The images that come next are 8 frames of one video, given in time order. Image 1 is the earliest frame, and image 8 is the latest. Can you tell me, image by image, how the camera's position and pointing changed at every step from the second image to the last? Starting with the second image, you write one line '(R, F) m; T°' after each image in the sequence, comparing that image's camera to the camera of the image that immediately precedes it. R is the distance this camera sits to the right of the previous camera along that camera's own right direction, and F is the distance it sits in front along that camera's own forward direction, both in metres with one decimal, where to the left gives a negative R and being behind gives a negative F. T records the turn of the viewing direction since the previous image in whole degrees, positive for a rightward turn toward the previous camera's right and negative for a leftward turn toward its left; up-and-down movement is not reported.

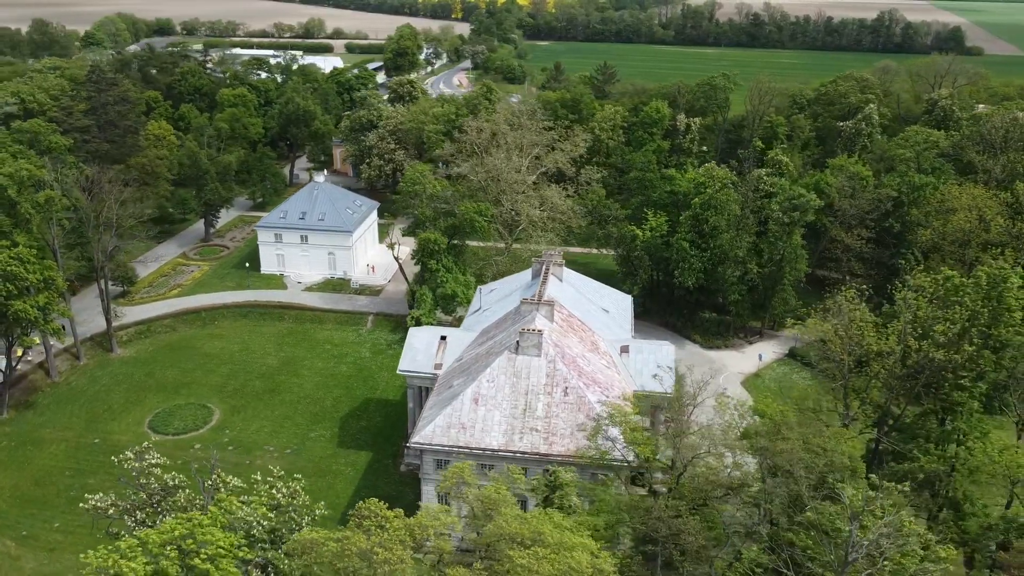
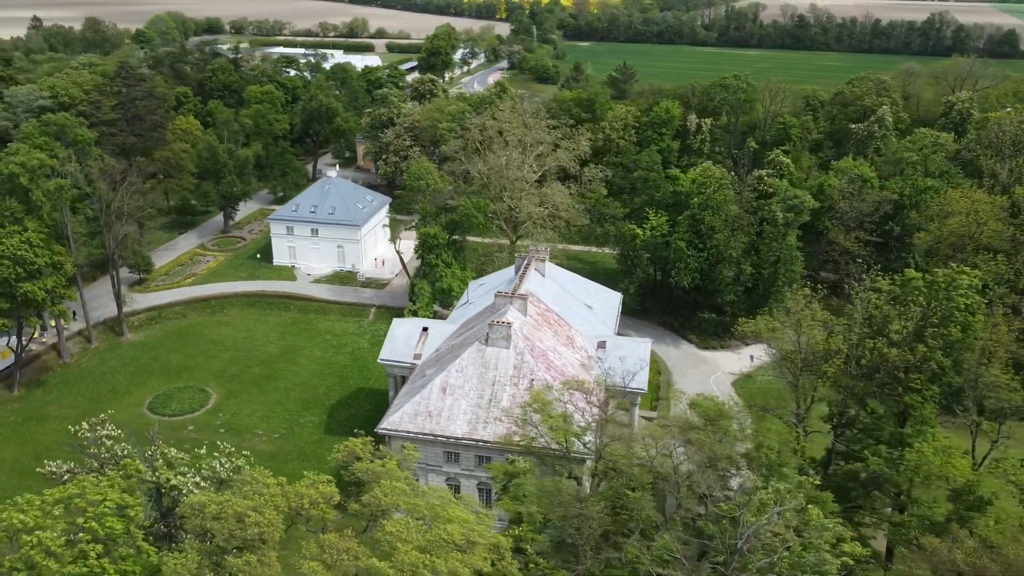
(+3.2, -0.5) m; -3°
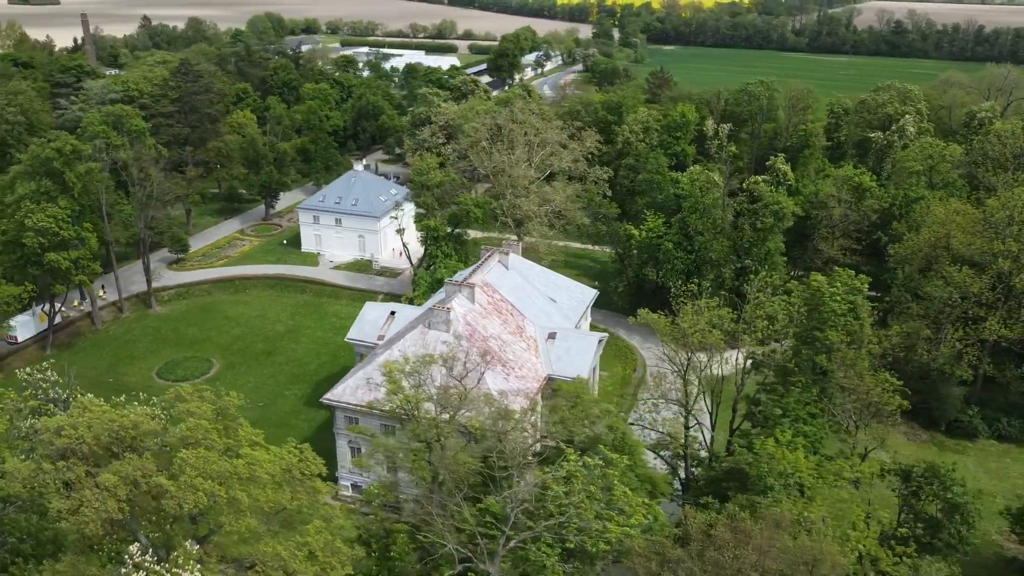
(+6.9, -1.7) m; -6°
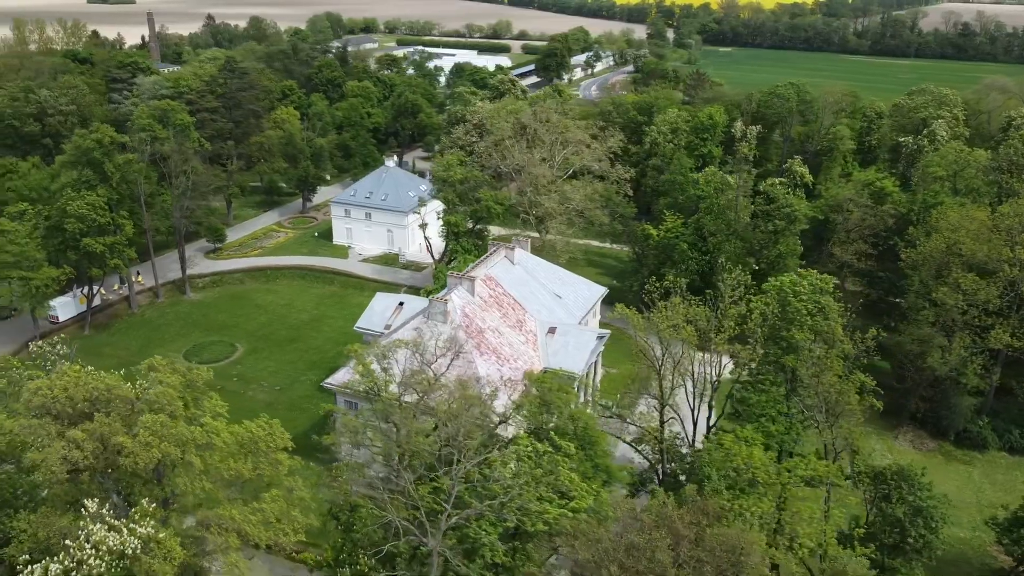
(+2.8, -0.8) m; -4°
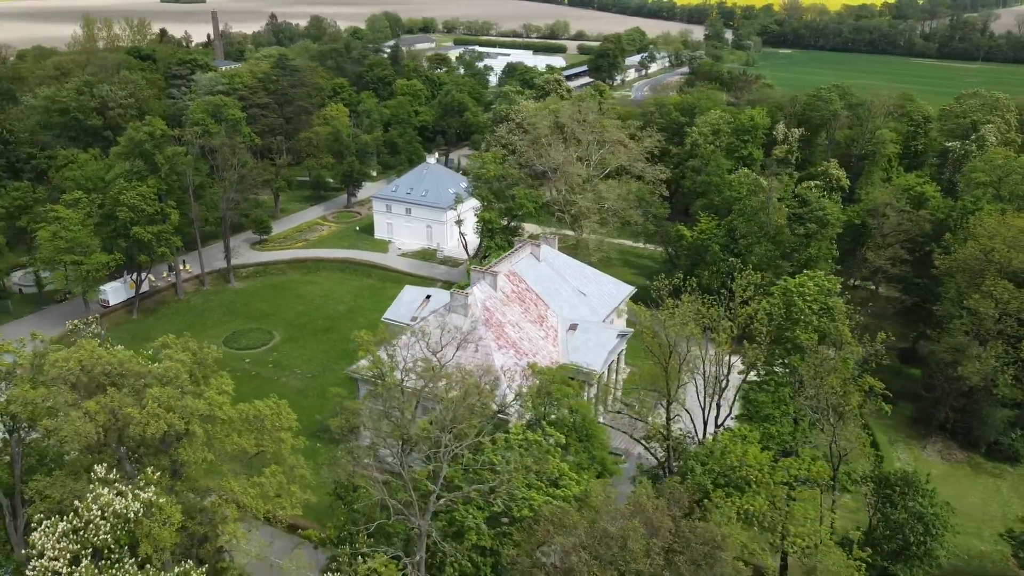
(+1.6, -0.5) m; -4°
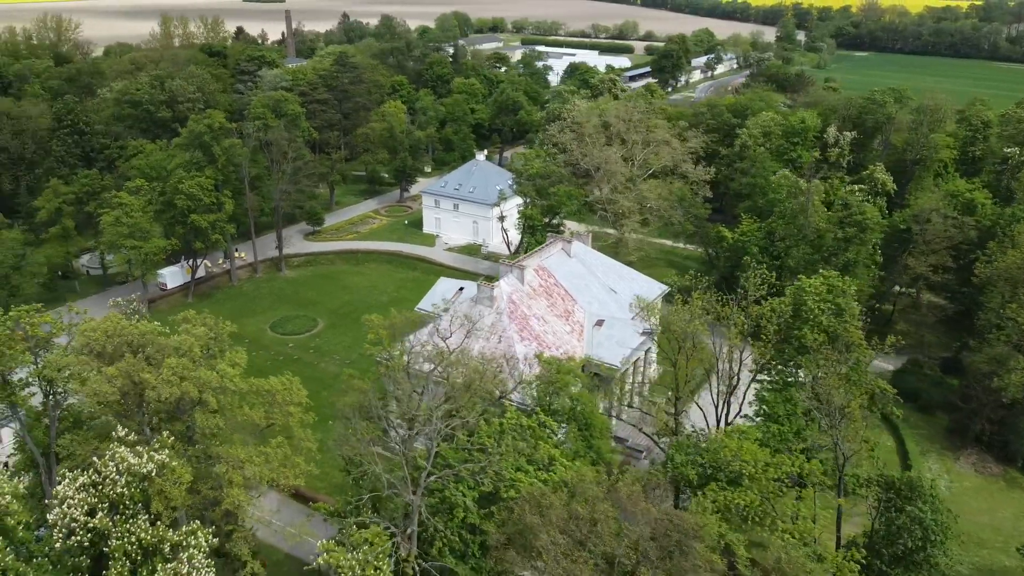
(+1.9, -0.6) m; -5°
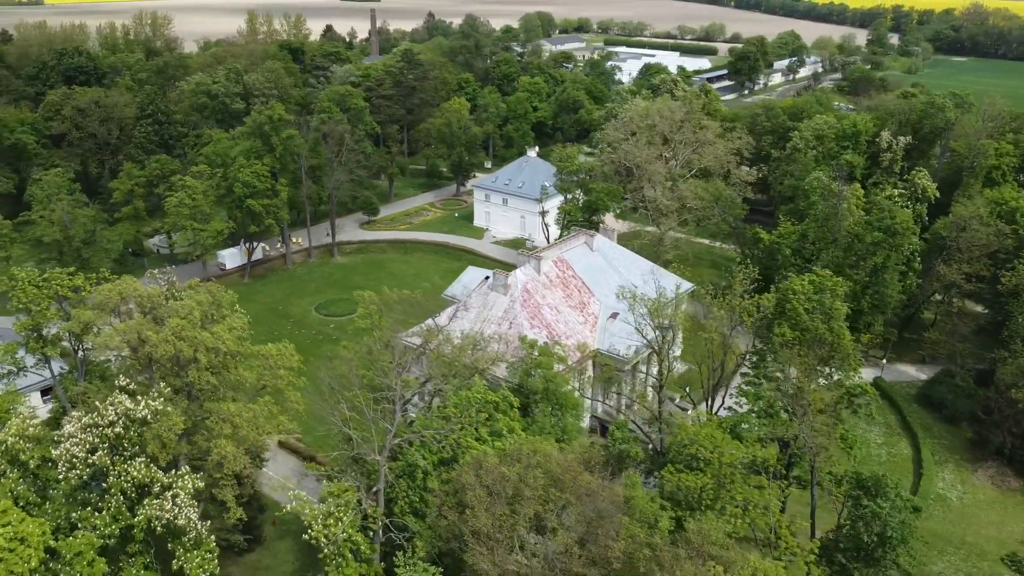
(+3.5, -1.2) m; -6°
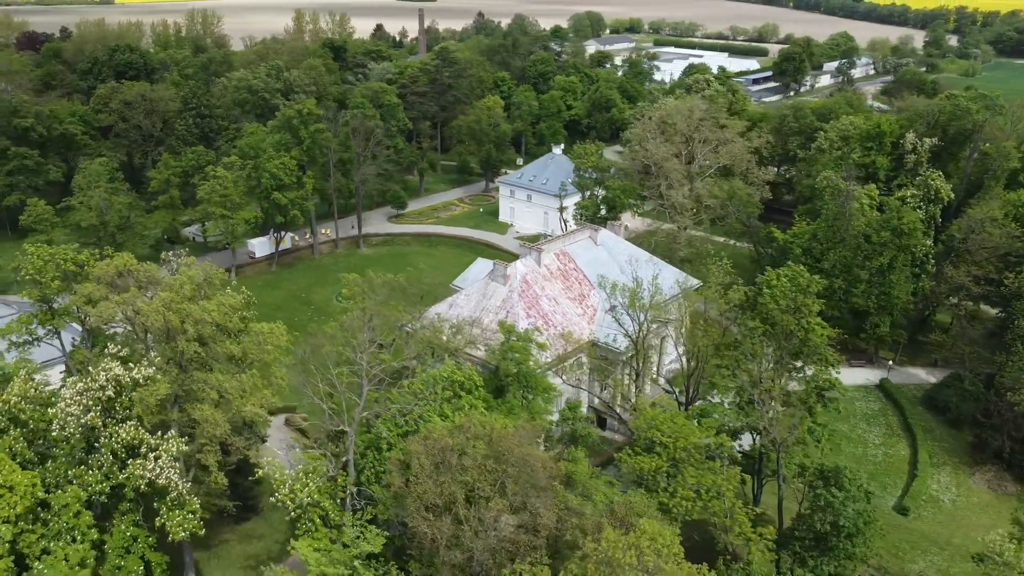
(+2.7, -0.9) m; -4°
